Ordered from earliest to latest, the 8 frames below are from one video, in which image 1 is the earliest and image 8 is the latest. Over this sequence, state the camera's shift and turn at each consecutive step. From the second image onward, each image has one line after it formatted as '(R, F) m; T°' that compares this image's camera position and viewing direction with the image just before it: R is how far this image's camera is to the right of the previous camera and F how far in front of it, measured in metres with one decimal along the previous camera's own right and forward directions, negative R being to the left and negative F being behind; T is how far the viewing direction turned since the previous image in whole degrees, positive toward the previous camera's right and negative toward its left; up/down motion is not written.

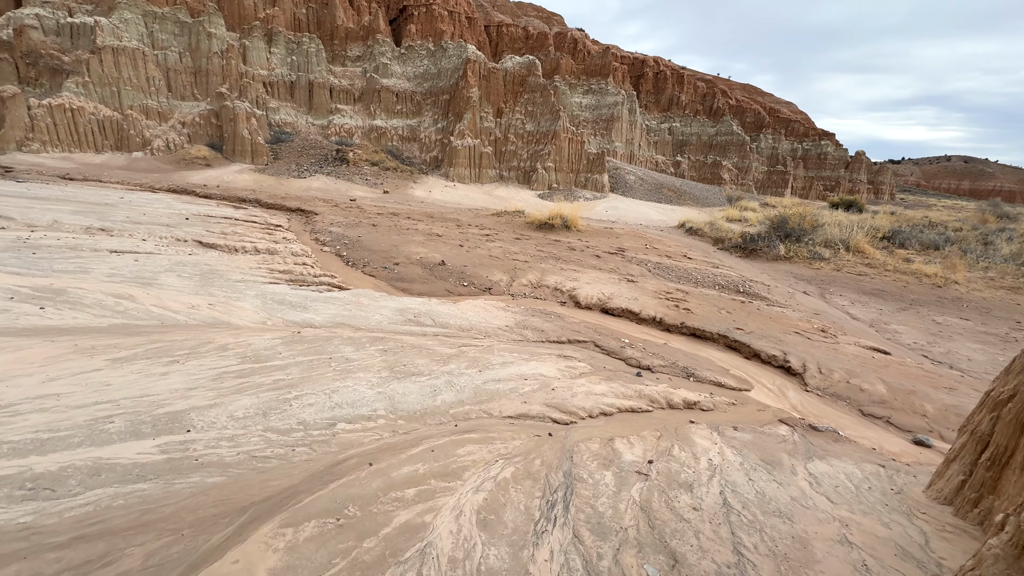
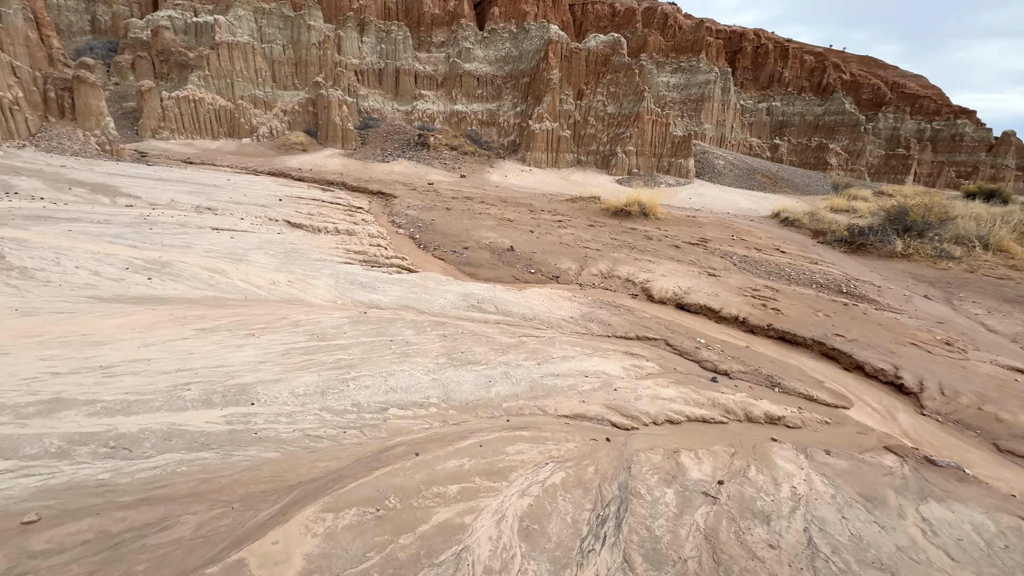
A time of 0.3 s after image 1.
(+0.1, +0.4) m; -9°
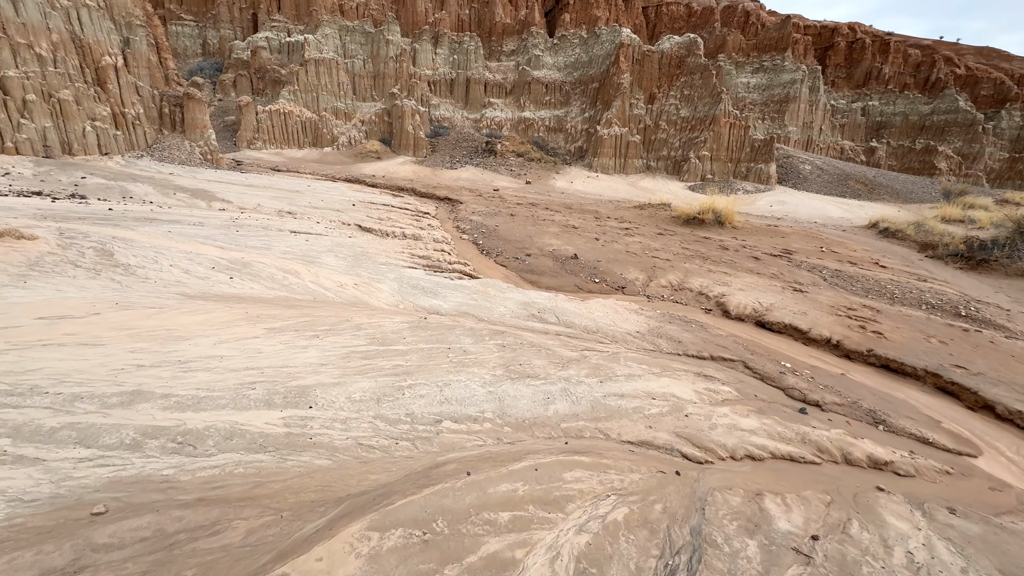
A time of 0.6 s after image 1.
(0.0, +0.3) m; -8°
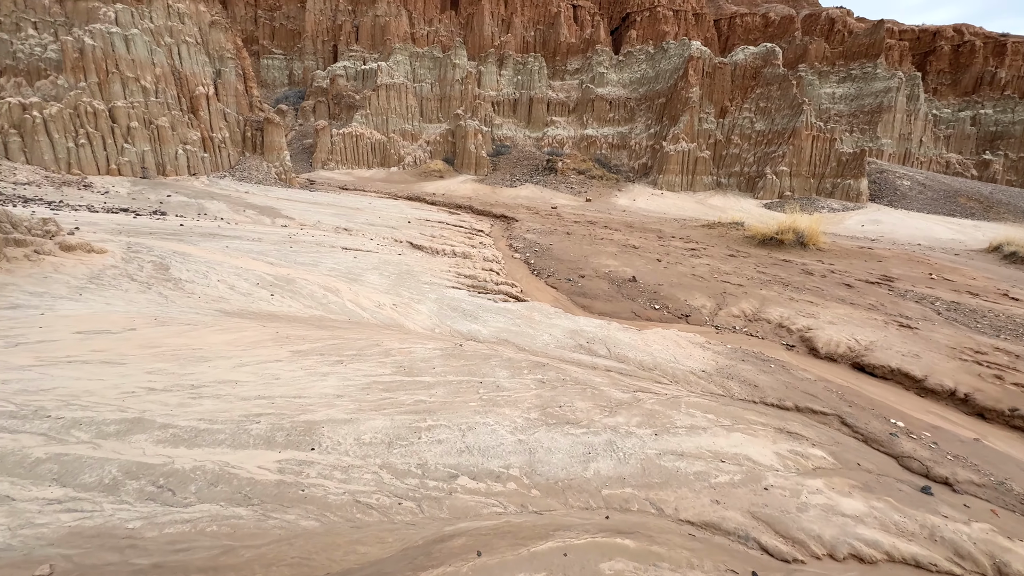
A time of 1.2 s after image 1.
(+0.2, +0.8) m; -8°
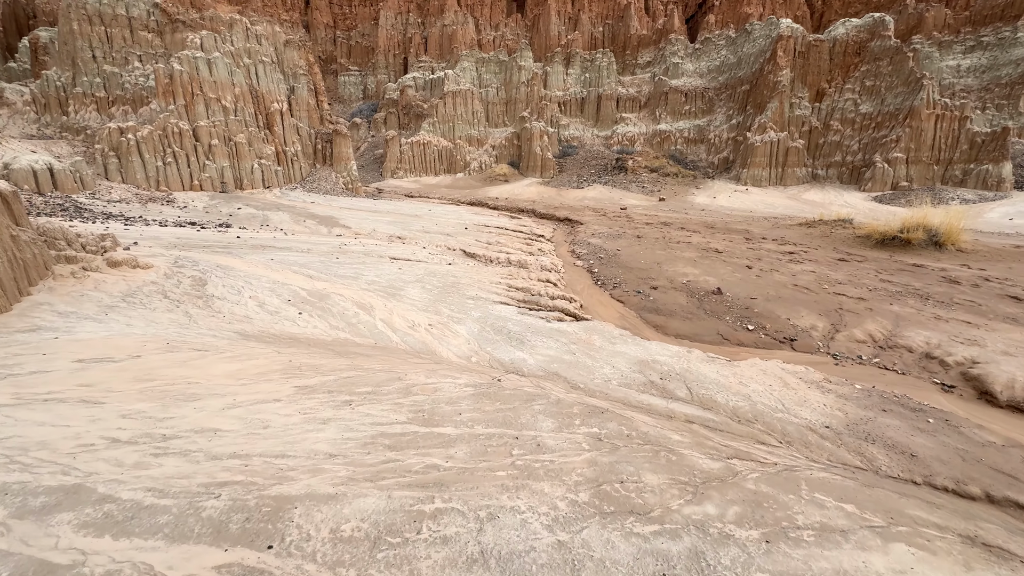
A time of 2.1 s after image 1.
(+0.3, +1.5) m; -9°
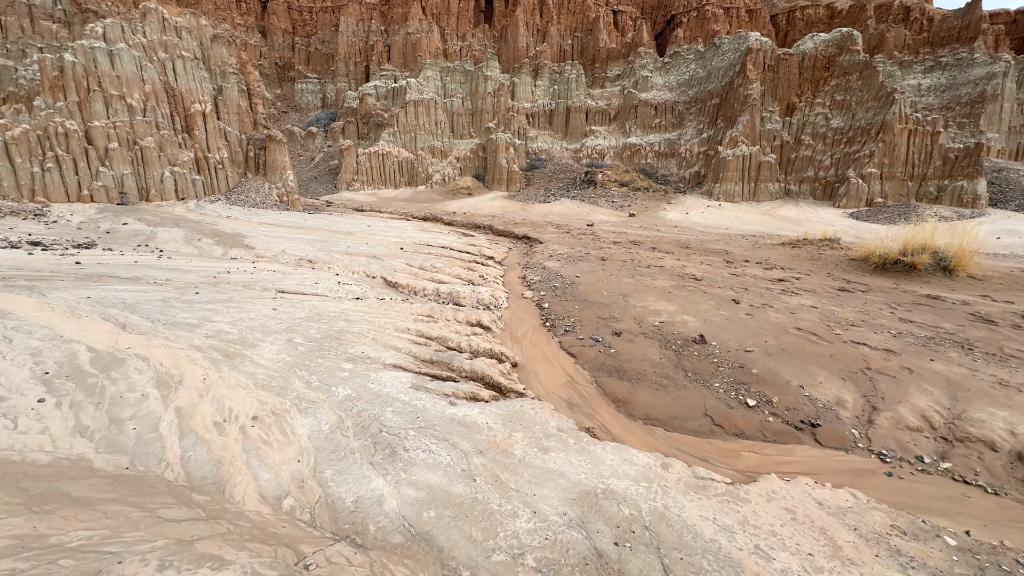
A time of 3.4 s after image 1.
(+1.1, +2.8) m; +3°
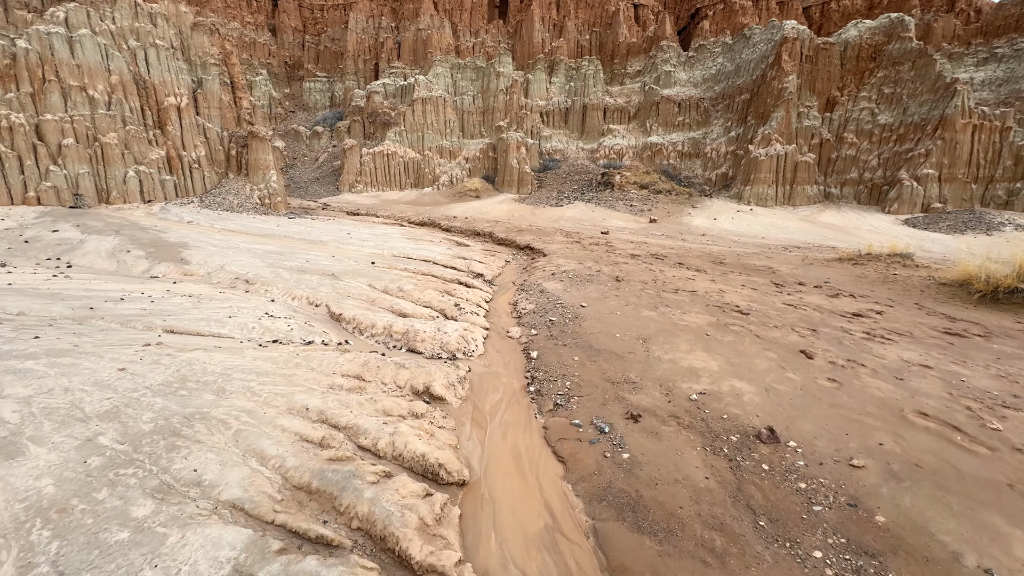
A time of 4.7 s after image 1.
(+0.7, +2.9) m; -2°
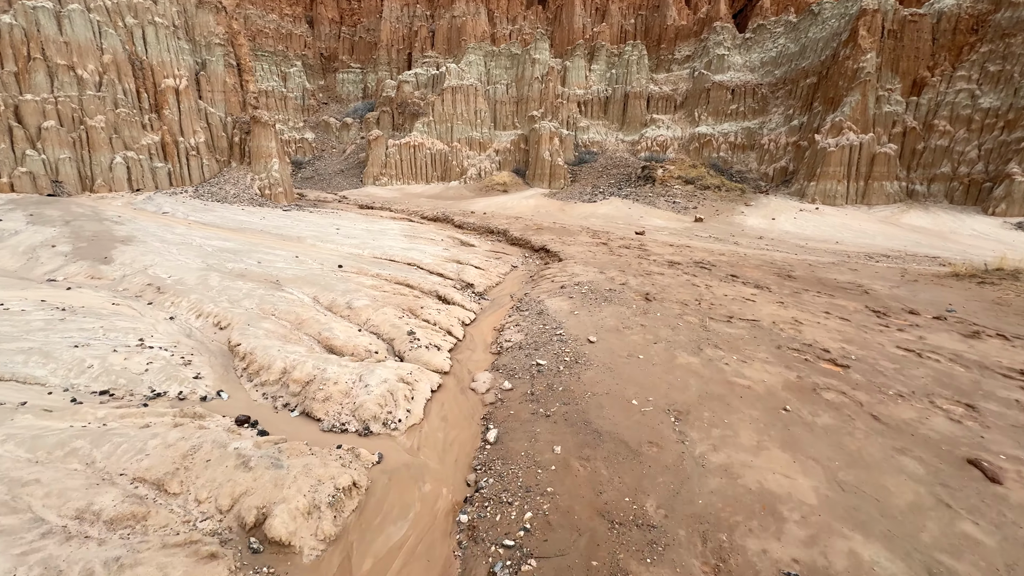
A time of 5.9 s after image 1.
(+0.9, +2.9) m; -5°
